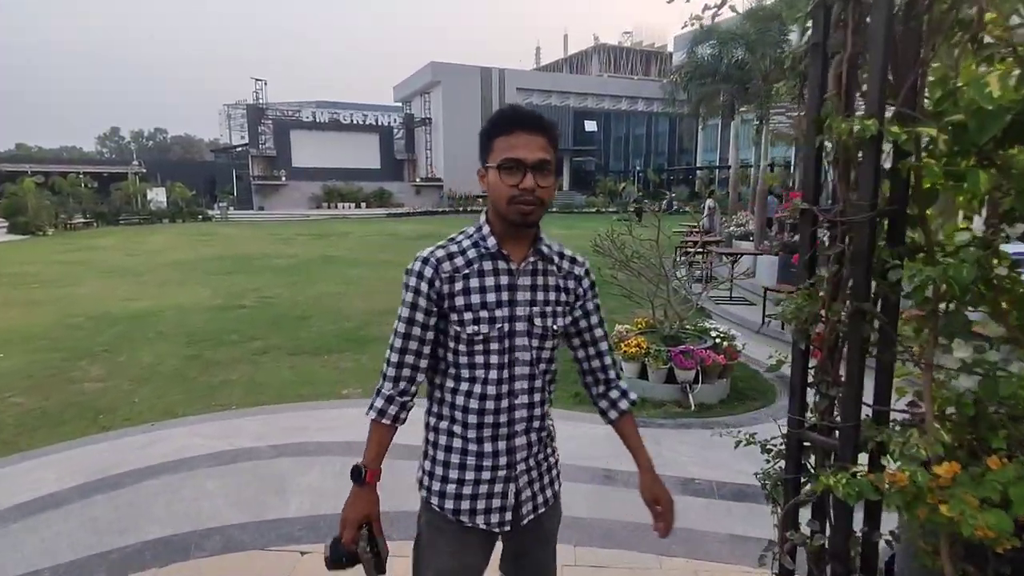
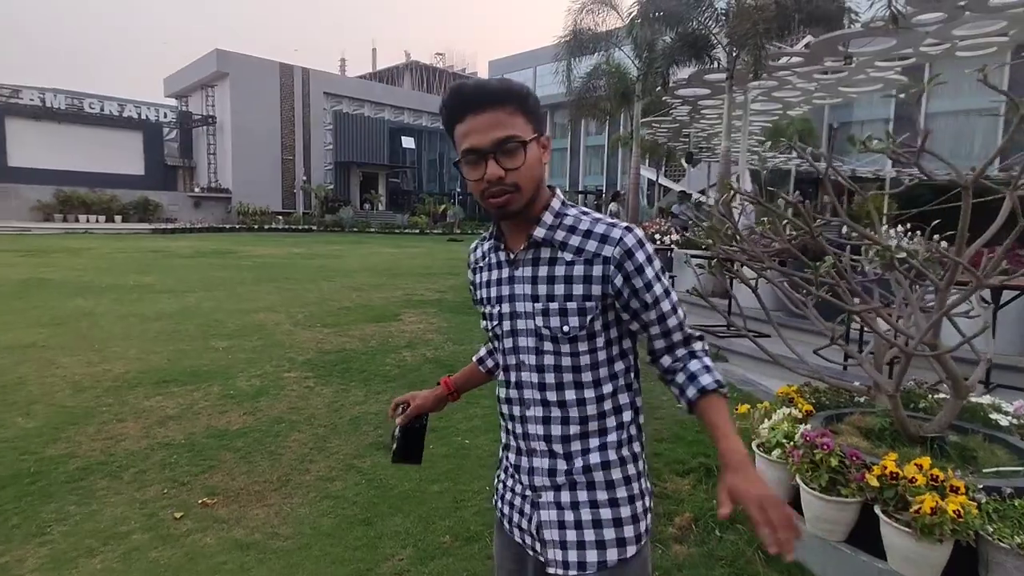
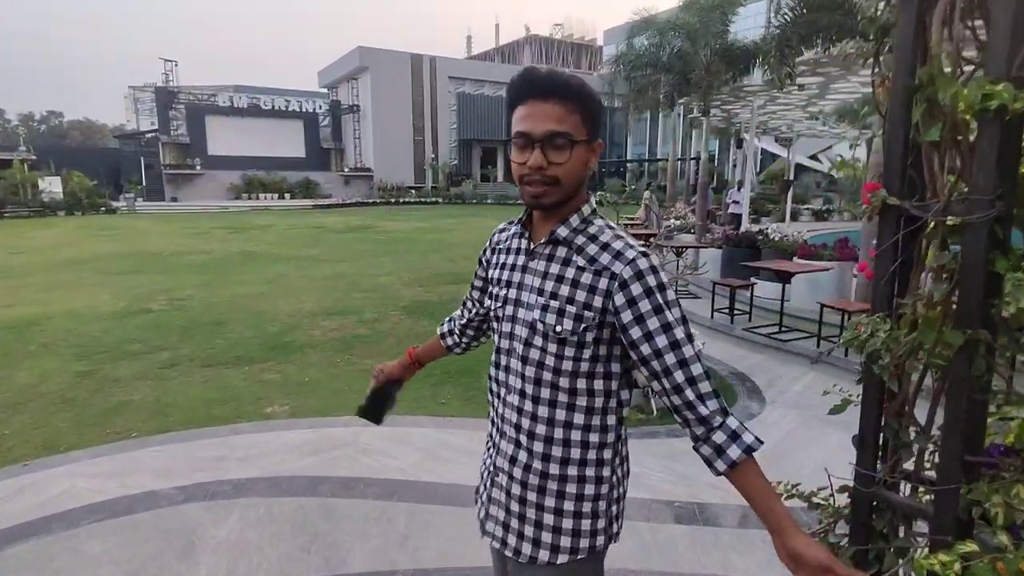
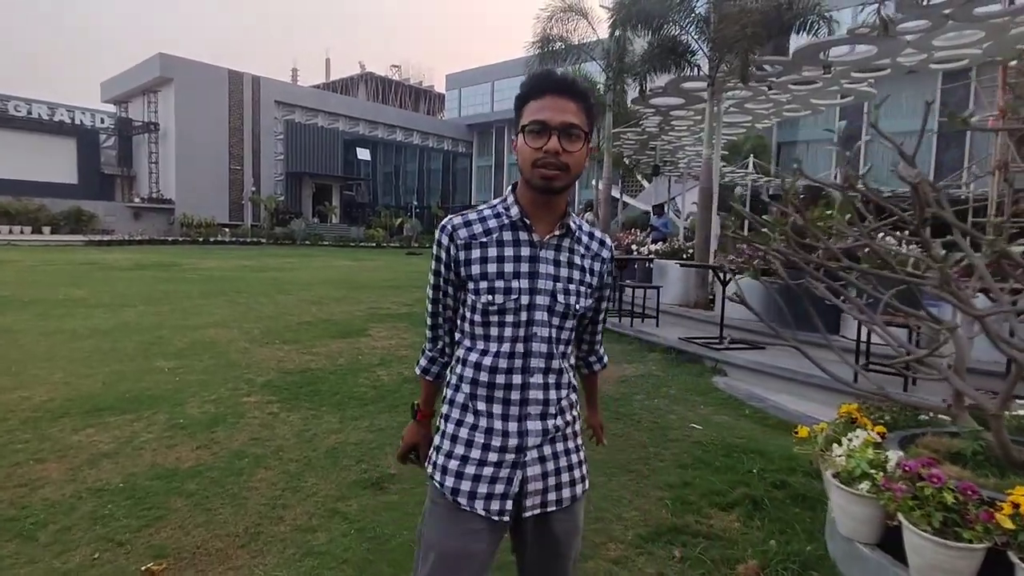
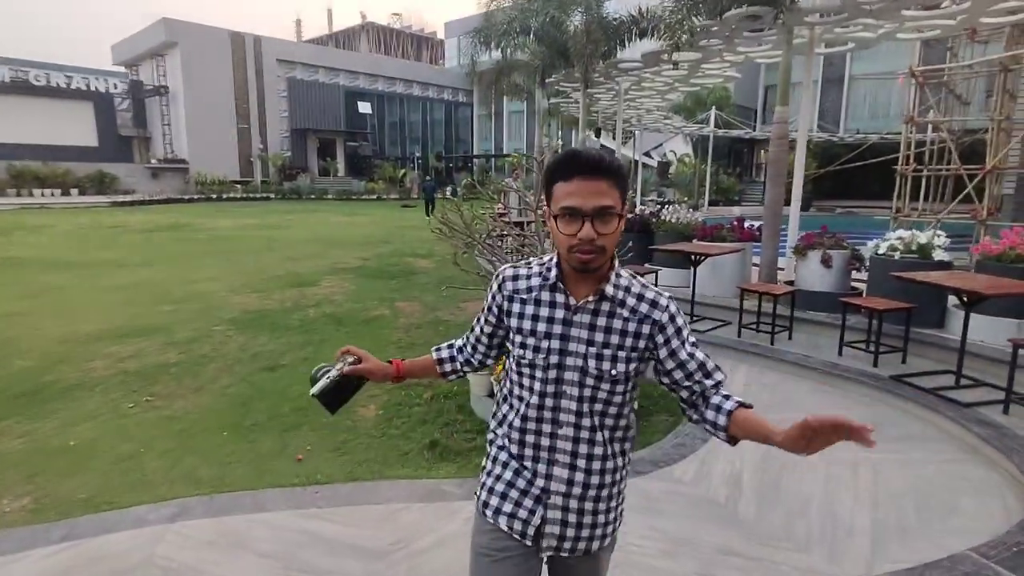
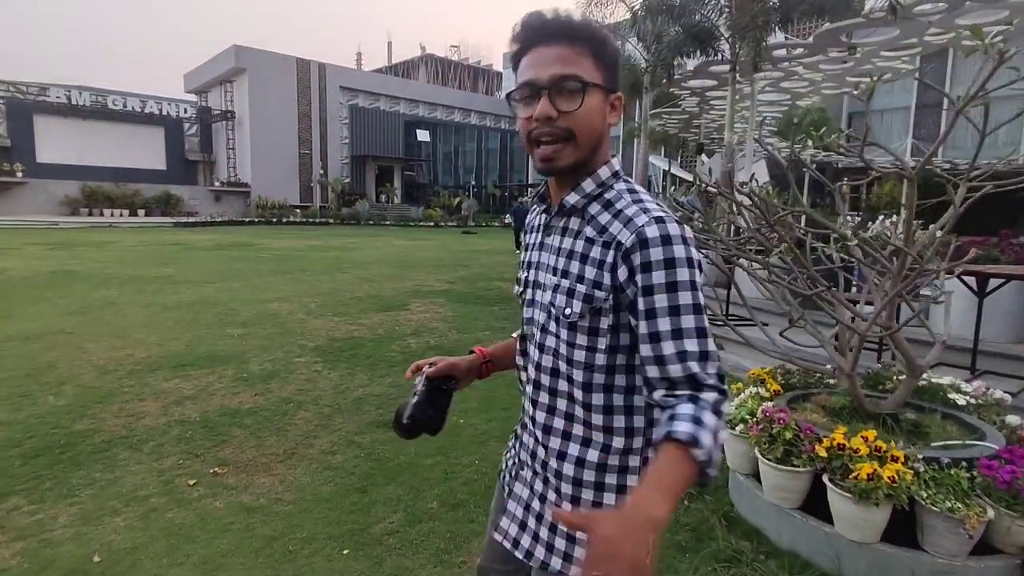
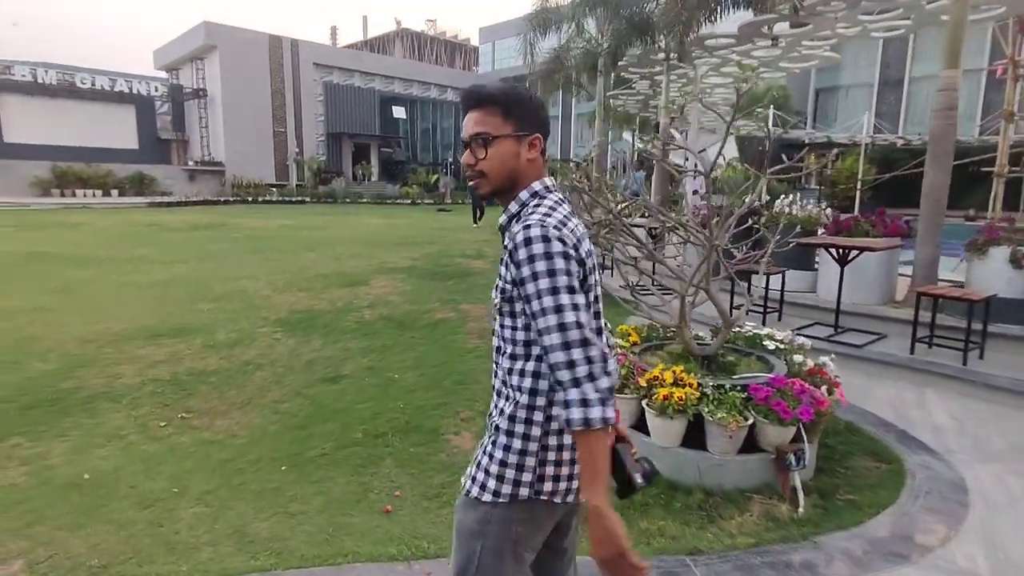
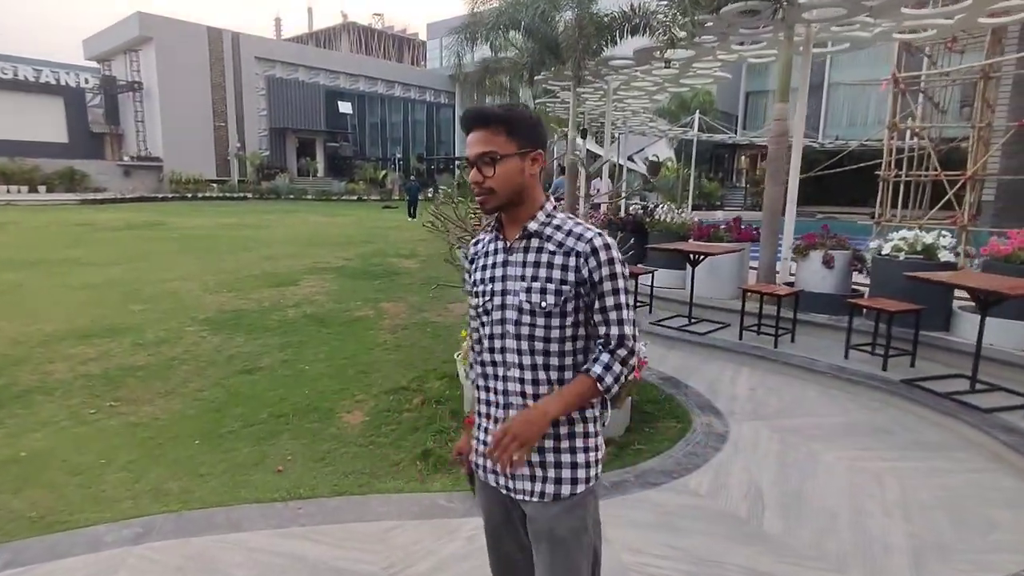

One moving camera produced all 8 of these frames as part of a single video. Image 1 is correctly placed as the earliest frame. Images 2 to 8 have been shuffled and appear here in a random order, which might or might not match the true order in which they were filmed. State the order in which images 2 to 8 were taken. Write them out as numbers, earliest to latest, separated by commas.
3, 5, 8, 7, 6, 2, 4
